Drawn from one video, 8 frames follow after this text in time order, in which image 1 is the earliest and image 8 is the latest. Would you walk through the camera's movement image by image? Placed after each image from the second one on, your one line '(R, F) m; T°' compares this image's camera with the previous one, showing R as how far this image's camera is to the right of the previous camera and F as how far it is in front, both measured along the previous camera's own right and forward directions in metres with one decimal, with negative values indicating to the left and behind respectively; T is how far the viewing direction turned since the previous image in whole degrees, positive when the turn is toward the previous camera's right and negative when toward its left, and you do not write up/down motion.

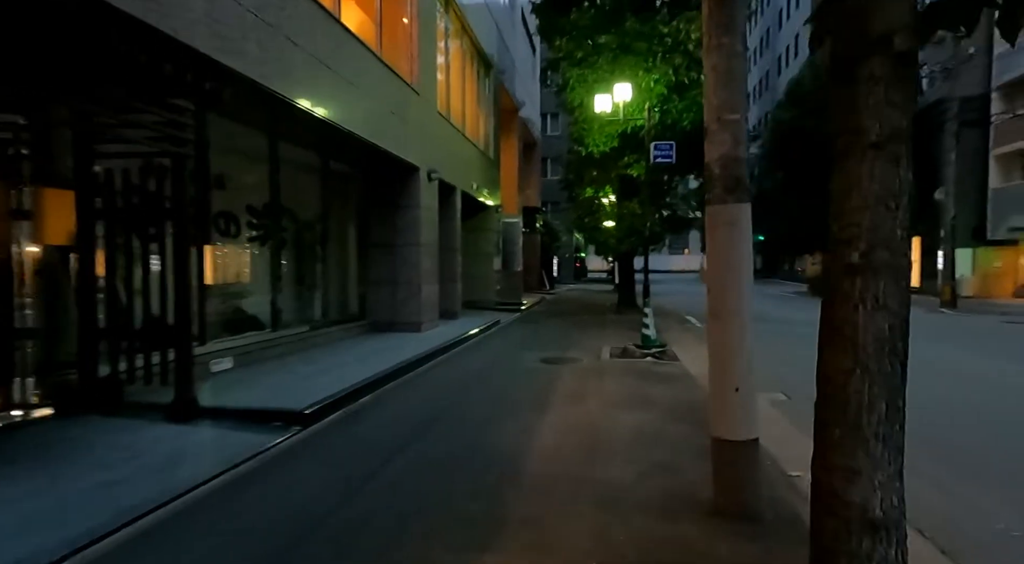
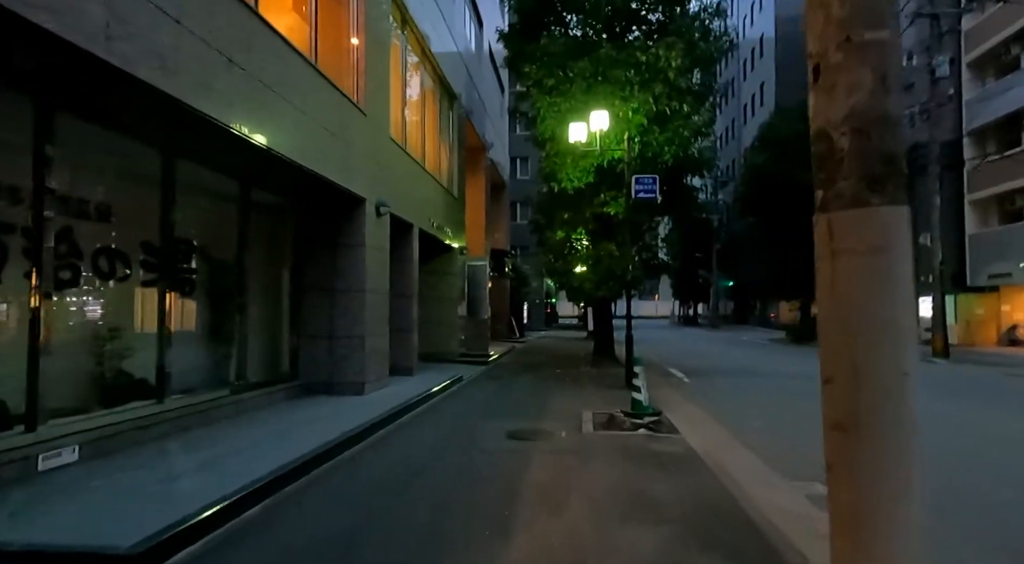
(+0.2, +2.2) m; +3°
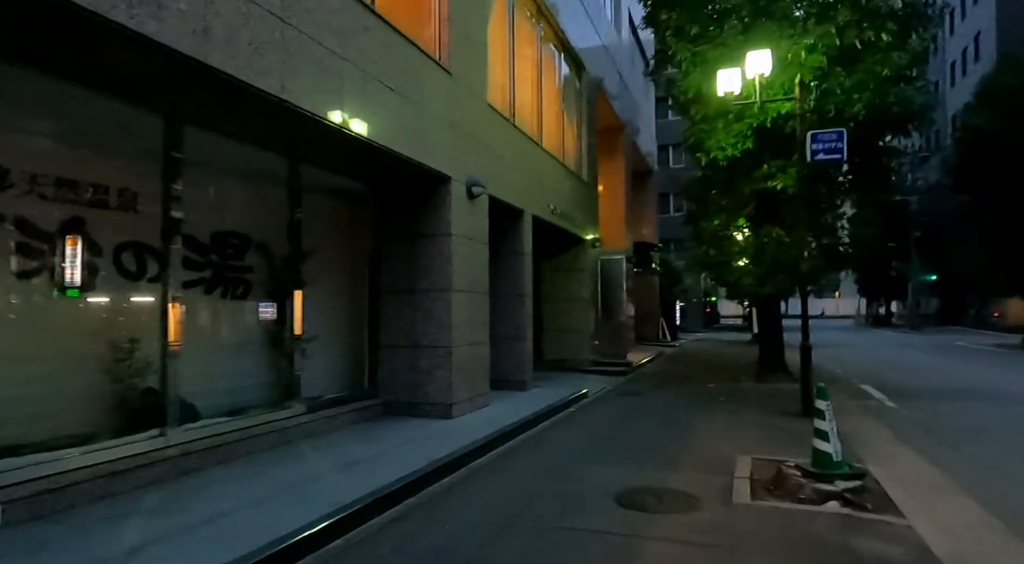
(+0.5, +2.9) m; -14°
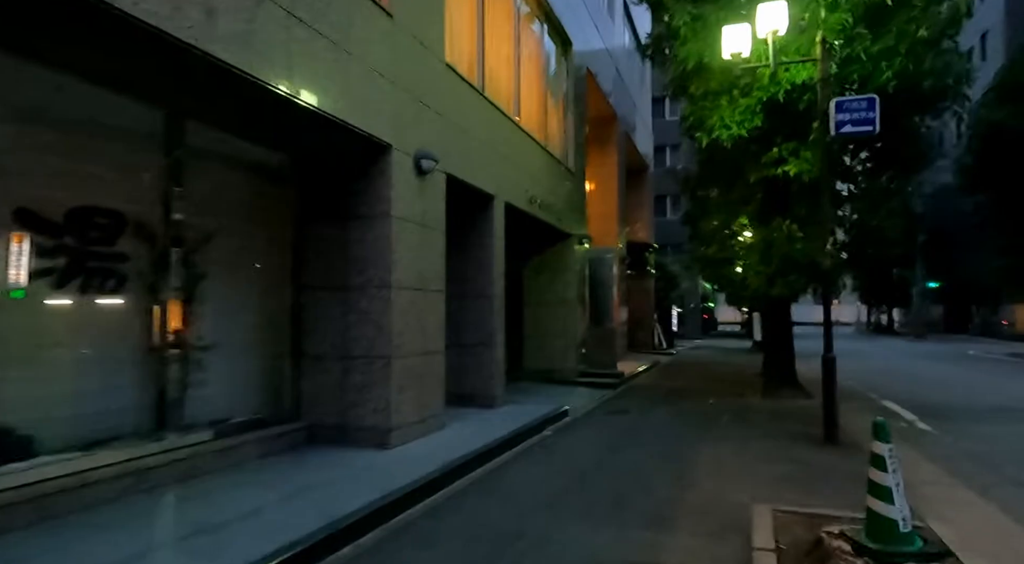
(+0.5, +2.0) m; 0°
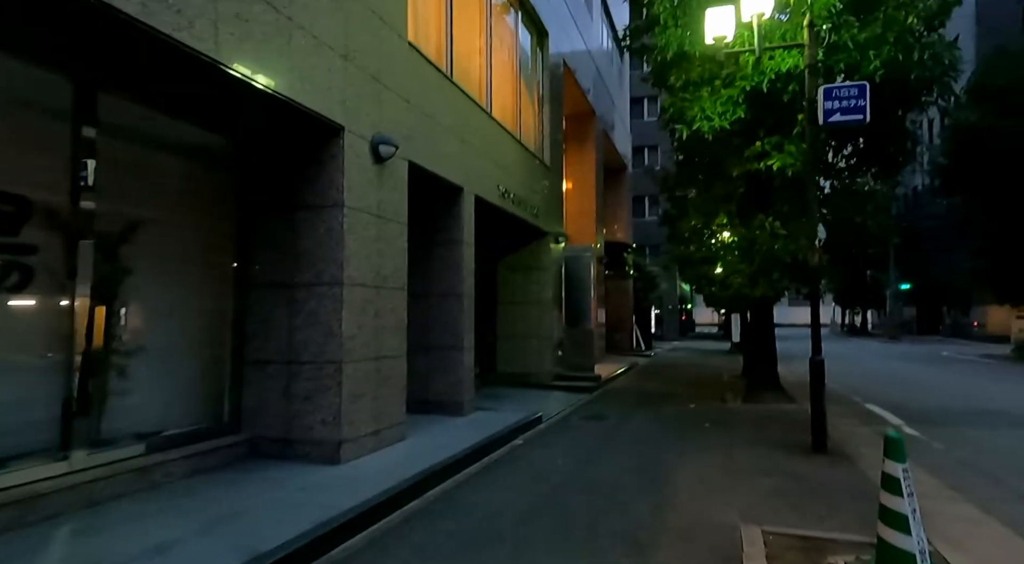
(+0.2, +0.7) m; +2°
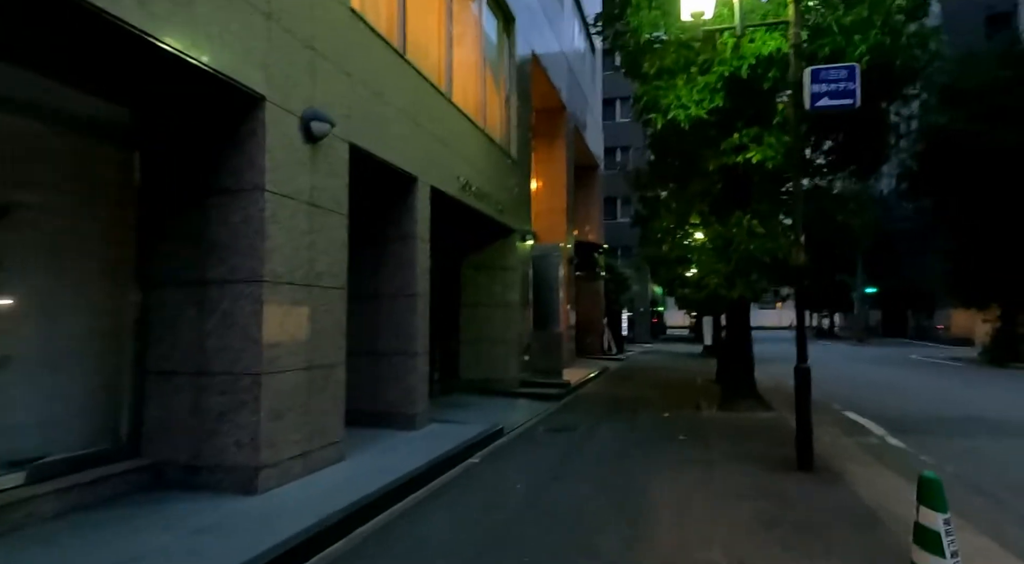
(+0.2, +1.0) m; +2°
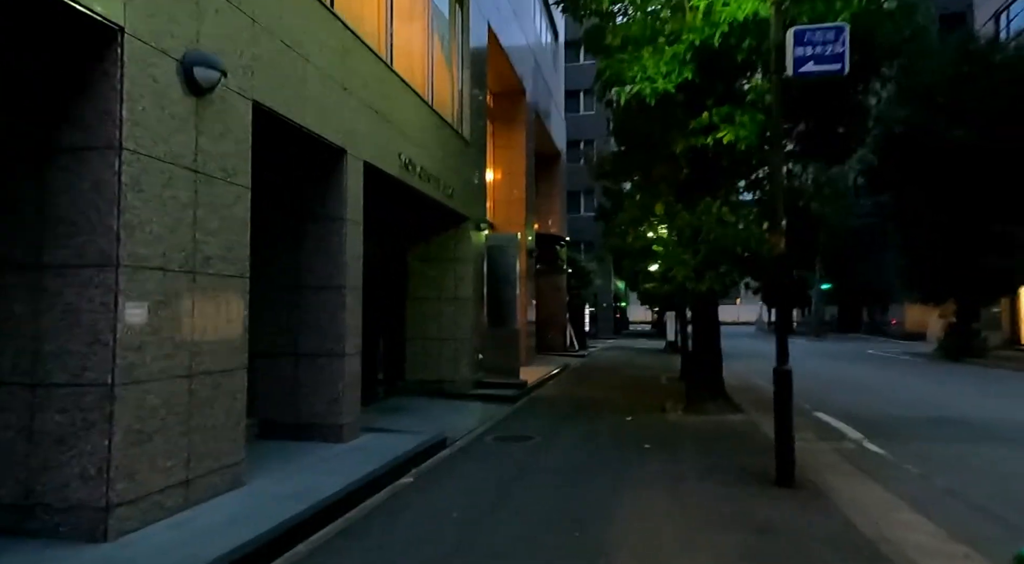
(+0.3, +1.2) m; +3°
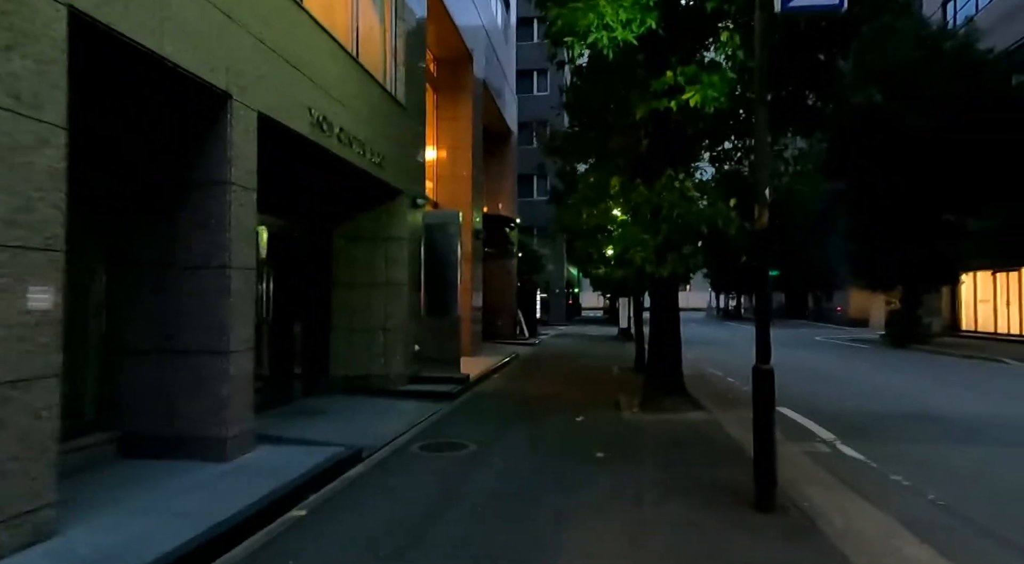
(+0.3, +1.5) m; +4°
